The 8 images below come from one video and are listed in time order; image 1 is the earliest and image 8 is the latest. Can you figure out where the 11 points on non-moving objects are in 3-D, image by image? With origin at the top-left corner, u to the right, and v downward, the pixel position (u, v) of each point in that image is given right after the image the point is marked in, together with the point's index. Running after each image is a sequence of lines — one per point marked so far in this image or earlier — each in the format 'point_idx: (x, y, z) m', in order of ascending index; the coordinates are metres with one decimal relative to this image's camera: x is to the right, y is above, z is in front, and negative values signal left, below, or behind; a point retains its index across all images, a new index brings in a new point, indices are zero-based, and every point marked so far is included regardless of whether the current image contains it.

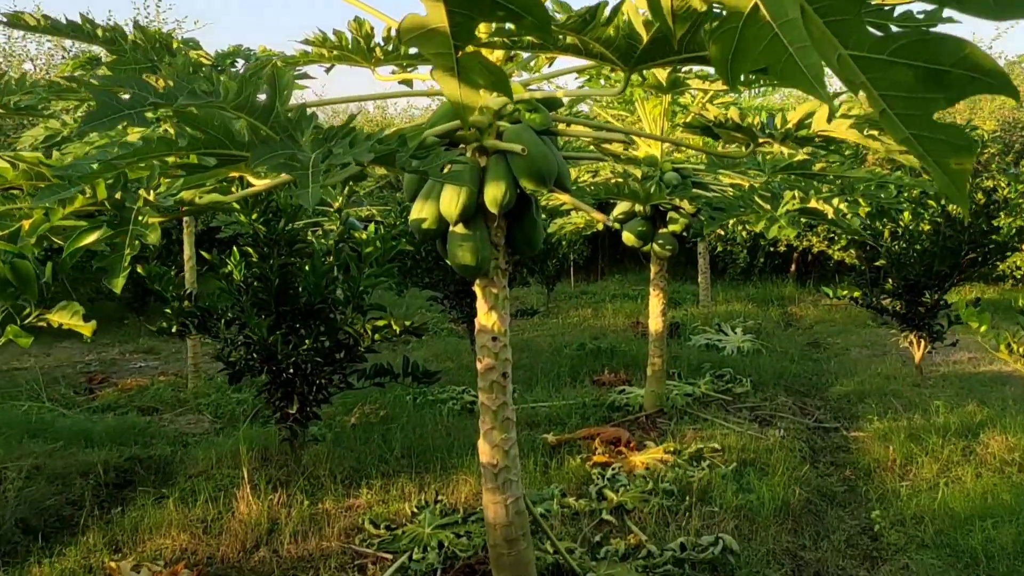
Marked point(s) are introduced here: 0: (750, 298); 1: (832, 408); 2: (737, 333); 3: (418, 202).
0: (+2.4, -0.1, +10.6) m
1: (+1.9, -0.7, +6.2) m
2: (+1.8, -0.4, +8.3) m
3: (-0.3, +0.2, +2.9) m
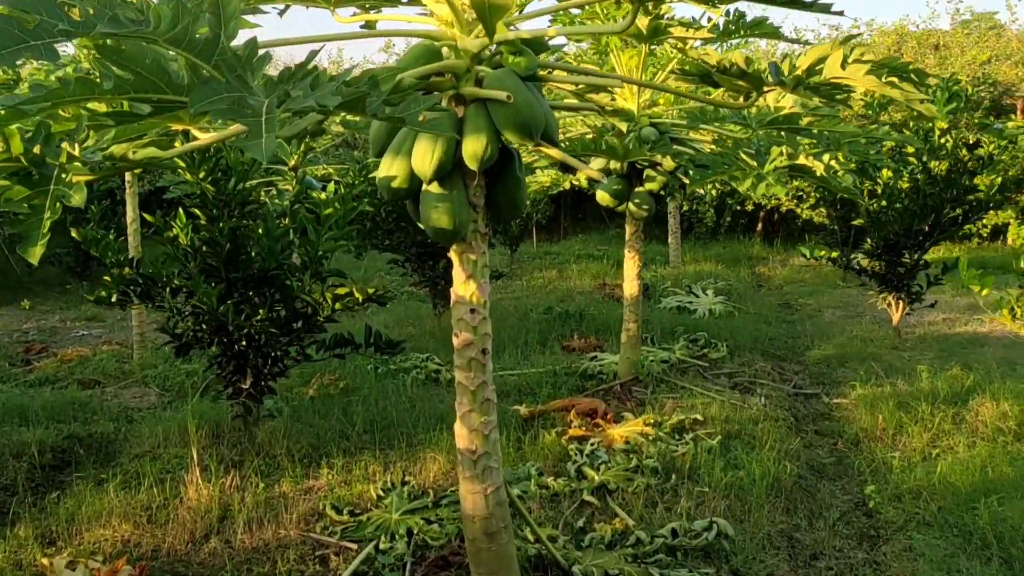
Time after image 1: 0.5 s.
0: (+2.0, +0.3, +10.3) m
1: (+1.7, -0.5, +6.0) m
2: (+1.5, -0.1, +8.1) m
3: (-0.3, +0.3, +2.5) m
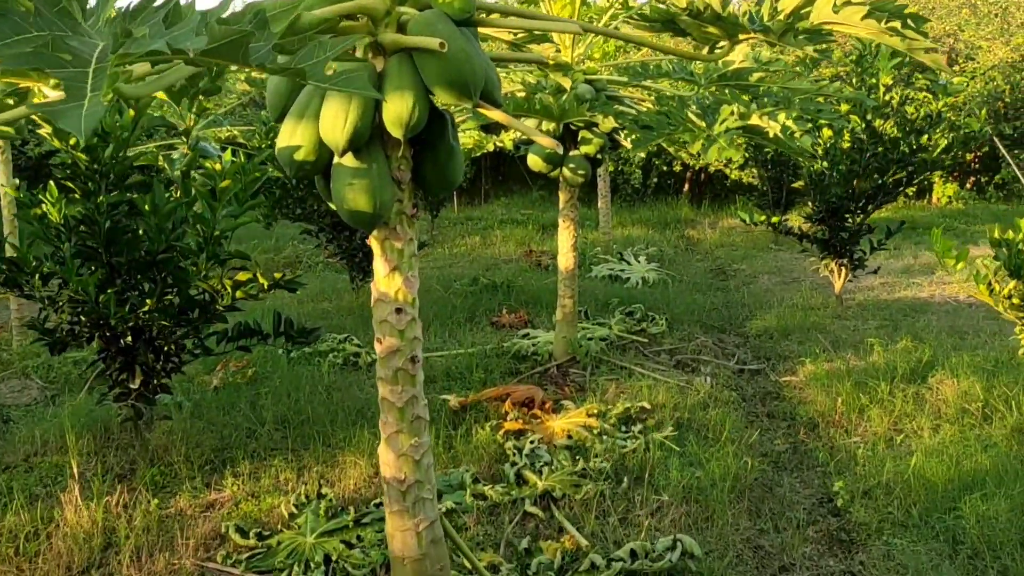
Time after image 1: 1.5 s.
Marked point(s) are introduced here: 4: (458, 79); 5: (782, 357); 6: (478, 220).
0: (+1.3, +0.6, +10.0) m
1: (+1.3, -0.3, +5.7) m
2: (+0.9, +0.2, +7.7) m
3: (-0.4, +0.3, +2.0) m
4: (-0.1, +0.4, +1.9) m
5: (+1.4, -0.4, +5.4) m
6: (-0.3, +0.7, +10.7) m
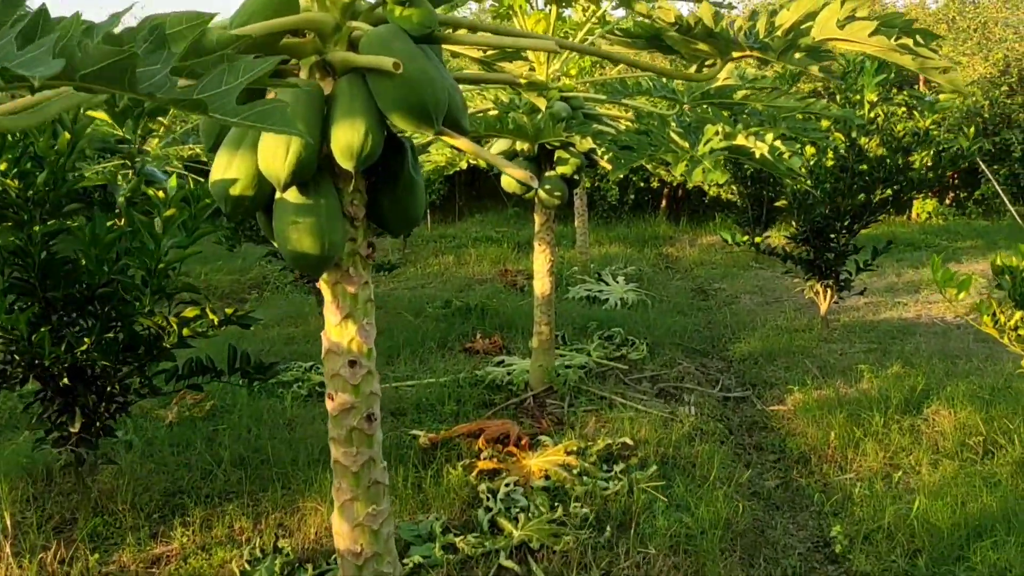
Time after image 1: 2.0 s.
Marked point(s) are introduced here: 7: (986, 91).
0: (+1.0, +0.5, +9.8) m
1: (+1.2, -0.4, +5.5) m
2: (+0.8, 0.0, +7.5) m
3: (-0.5, +0.2, +1.8) m
4: (-0.2, +0.3, +1.7) m
5: (+1.3, -0.5, +5.2) m
6: (-0.6, +0.5, +10.5) m
7: (+4.4, +1.8, +9.9) m
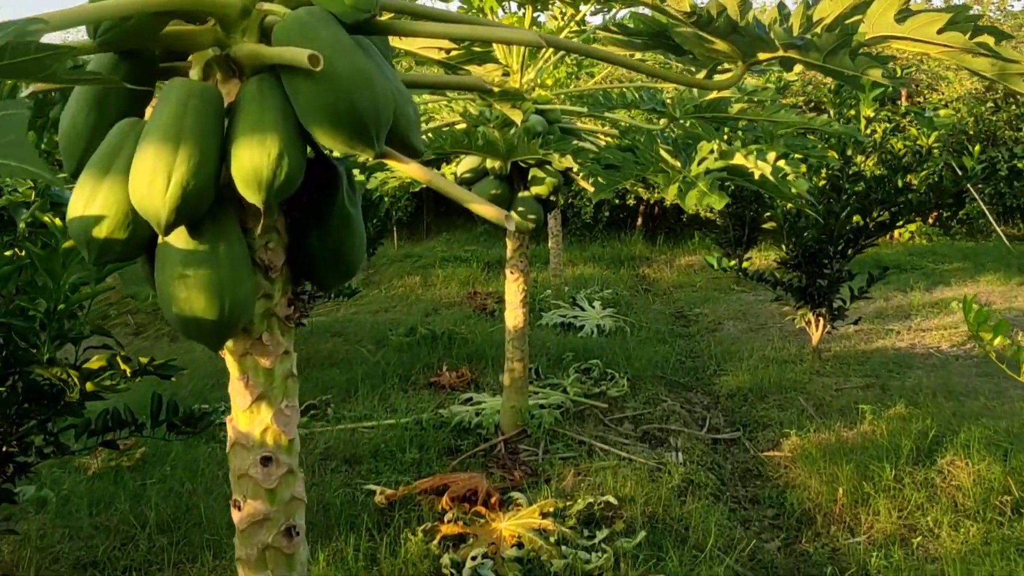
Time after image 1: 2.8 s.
0: (+0.8, +0.3, +9.3) m
1: (+1.0, -0.6, +5.0) m
2: (+0.6, -0.1, +7.1) m
3: (-0.5, +0.1, +1.3) m
4: (-0.2, +0.2, +1.2) m
5: (+1.1, -0.6, +4.8) m
6: (-0.9, +0.3, +10.0) m
7: (+4.2, +1.6, +9.5) m
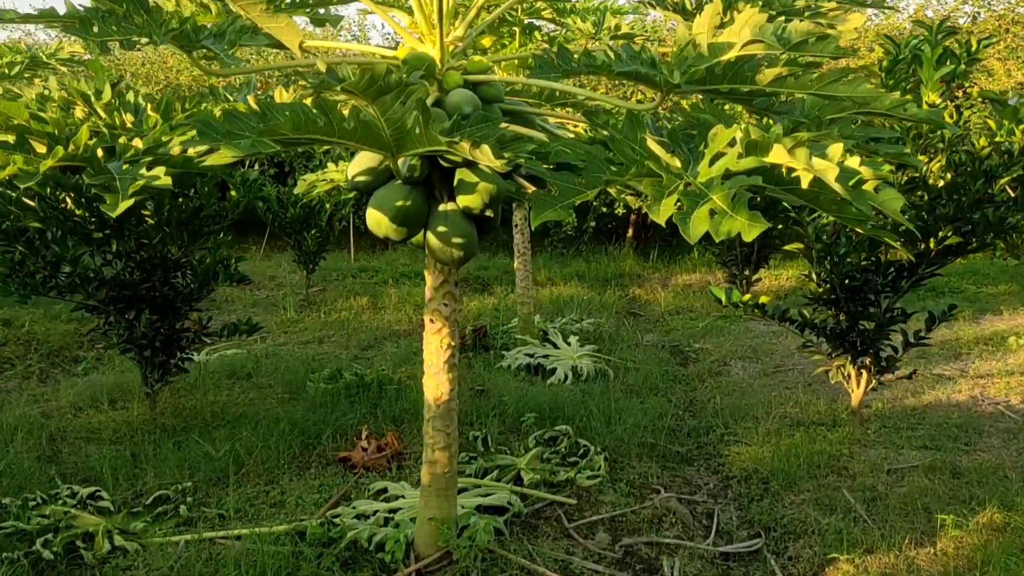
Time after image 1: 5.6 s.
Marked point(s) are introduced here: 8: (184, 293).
0: (+0.5, +0.1, +8.0) m
1: (+0.8, -0.8, +3.6) m
2: (+0.3, -0.3, +5.7) m
3: (-0.7, 0.0, -0.1) m
4: (-0.4, +0.1, -0.2) m
5: (+0.9, -0.8, +3.4) m
6: (-1.1, +0.1, +8.6) m
7: (+3.9, +1.4, +8.2) m
8: (-1.4, 0.0, +4.6) m
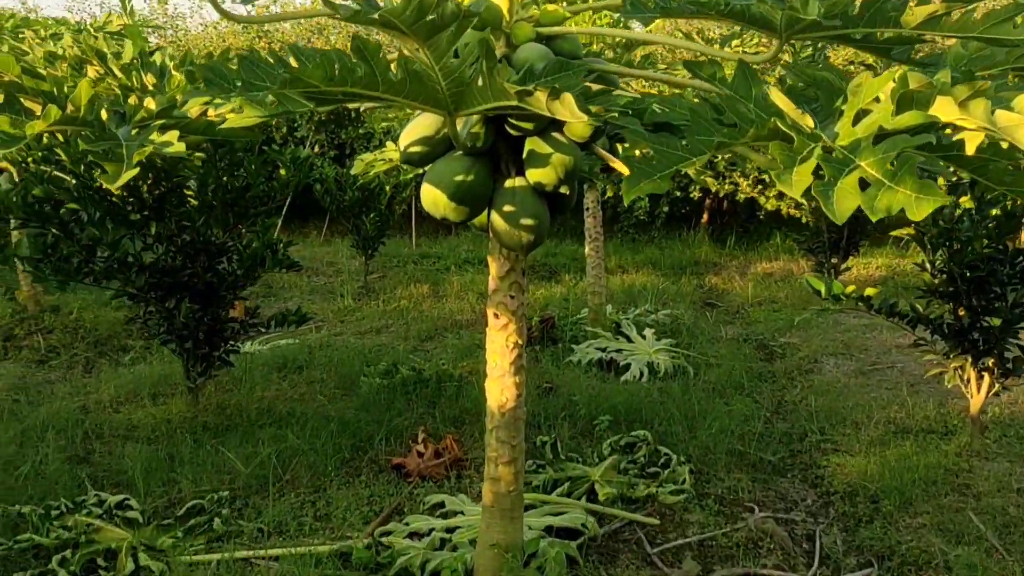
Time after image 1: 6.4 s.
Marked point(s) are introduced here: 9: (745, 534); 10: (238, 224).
0: (+1.0, +0.2, +7.5) m
1: (+1.0, -0.7, +3.2) m
2: (+0.7, -0.2, +5.2) m
3: (-0.7, 0.0, -0.5) m
4: (-0.4, 0.0, -0.6) m
5: (+1.1, -0.8, +2.9) m
6: (-0.6, +0.2, +8.2) m
7: (+4.4, +1.5, +7.5) m
8: (-1.1, 0.0, +4.2) m
9: (+0.7, -0.7, +3.0) m
10: (-1.1, +0.3, +4.3) m
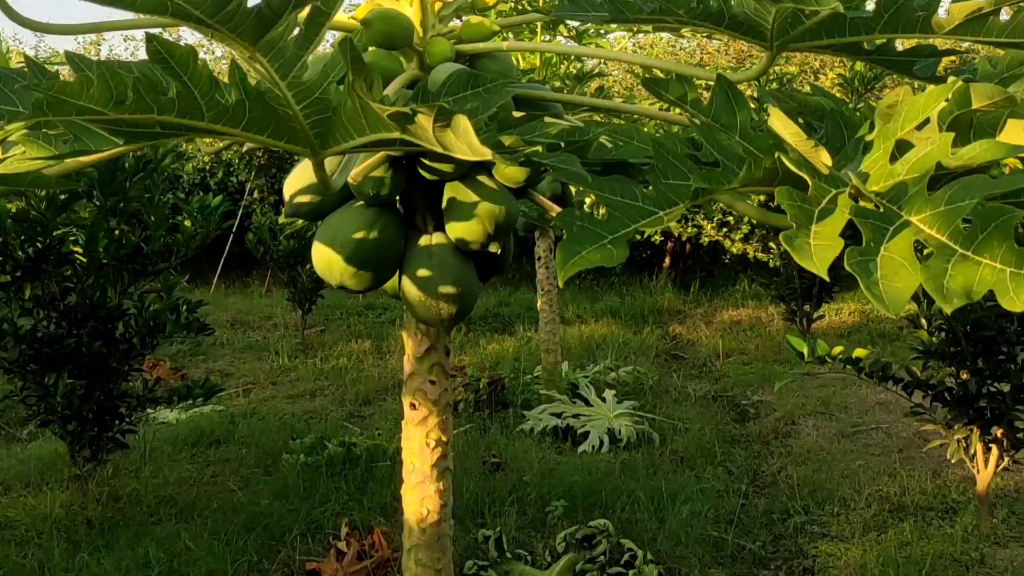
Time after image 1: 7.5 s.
0: (+0.7, -0.2, +7.0) m
1: (+0.8, -0.9, +2.7) m
2: (+0.4, -0.5, +4.7) m
3: (-0.8, -0.1, -1.0) m
4: (-0.4, 0.0, -1.1) m
5: (+0.9, -0.9, +2.4) m
6: (-1.0, -0.2, +7.7) m
7: (+4.1, +1.2, +7.2) m
8: (-1.4, -0.2, +3.7) m
9: (+0.5, -0.9, +2.5) m
10: (-1.3, 0.0, +3.7) m
